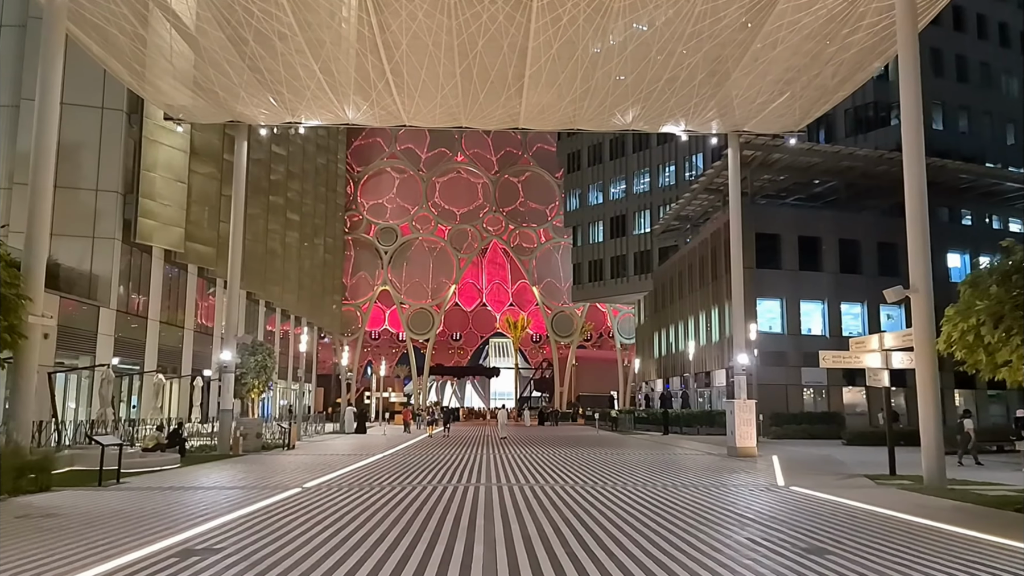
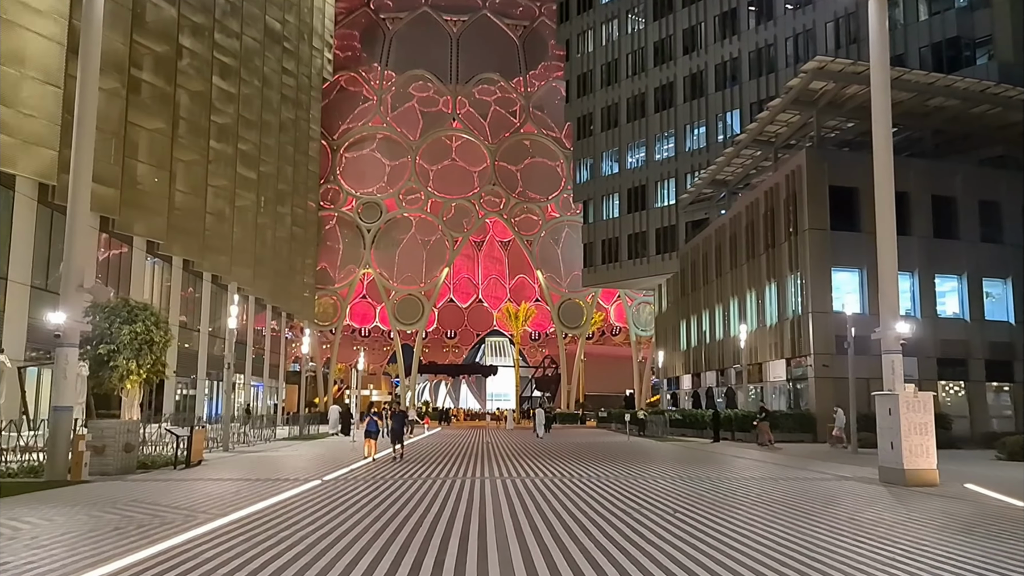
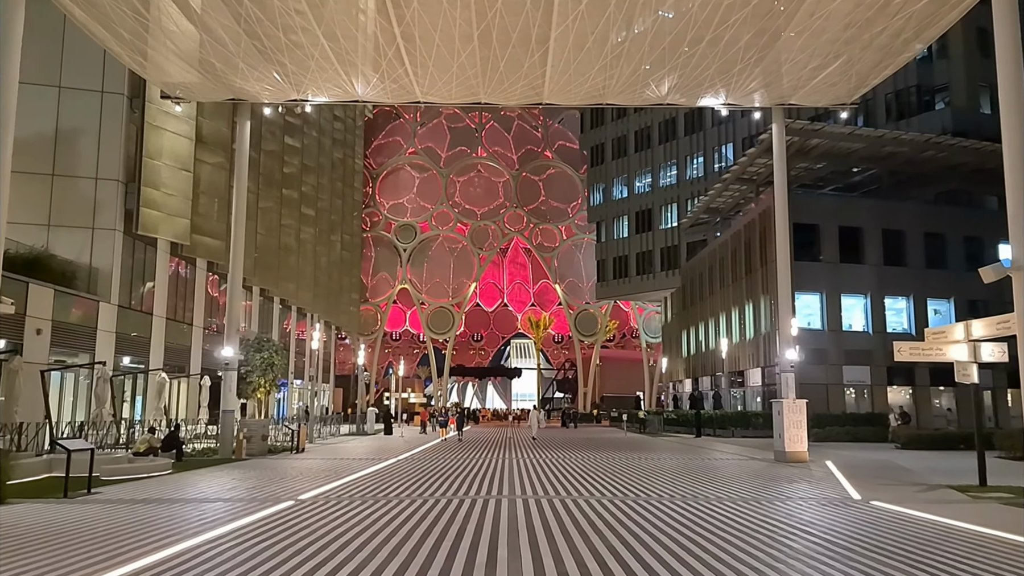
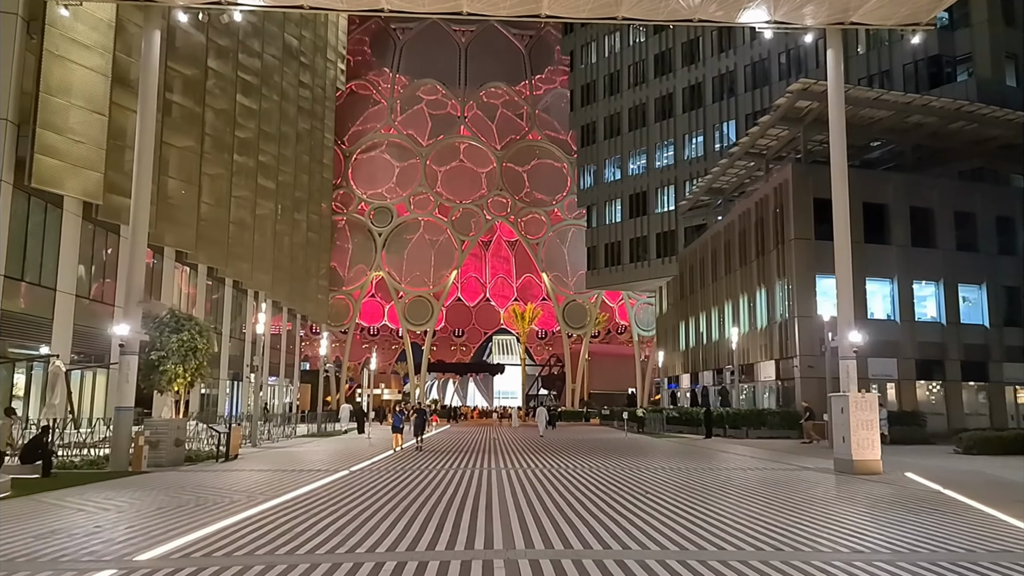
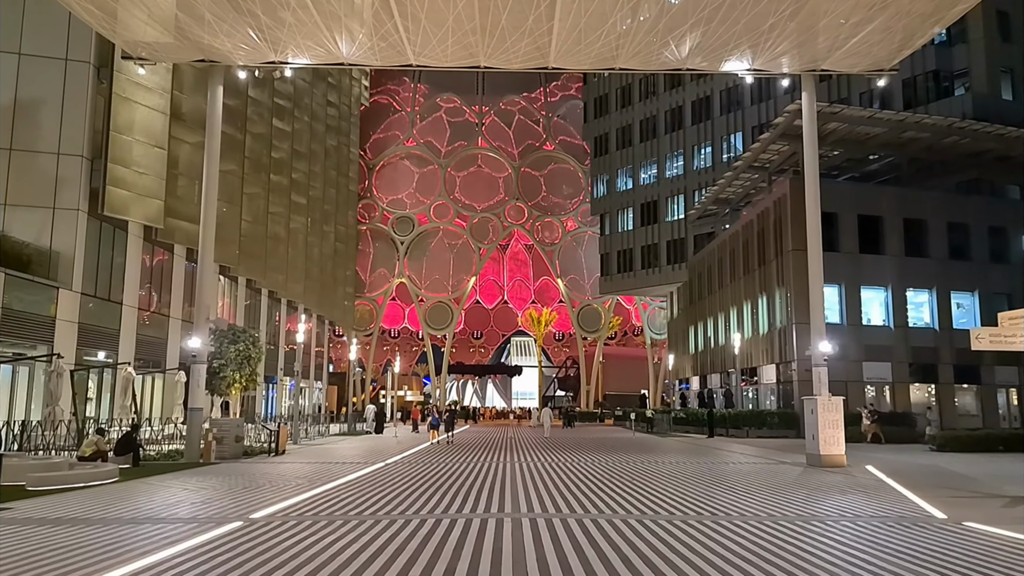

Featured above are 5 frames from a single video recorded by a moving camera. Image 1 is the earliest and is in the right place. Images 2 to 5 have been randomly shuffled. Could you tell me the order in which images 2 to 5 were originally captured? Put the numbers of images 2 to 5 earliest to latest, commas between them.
3, 5, 4, 2
